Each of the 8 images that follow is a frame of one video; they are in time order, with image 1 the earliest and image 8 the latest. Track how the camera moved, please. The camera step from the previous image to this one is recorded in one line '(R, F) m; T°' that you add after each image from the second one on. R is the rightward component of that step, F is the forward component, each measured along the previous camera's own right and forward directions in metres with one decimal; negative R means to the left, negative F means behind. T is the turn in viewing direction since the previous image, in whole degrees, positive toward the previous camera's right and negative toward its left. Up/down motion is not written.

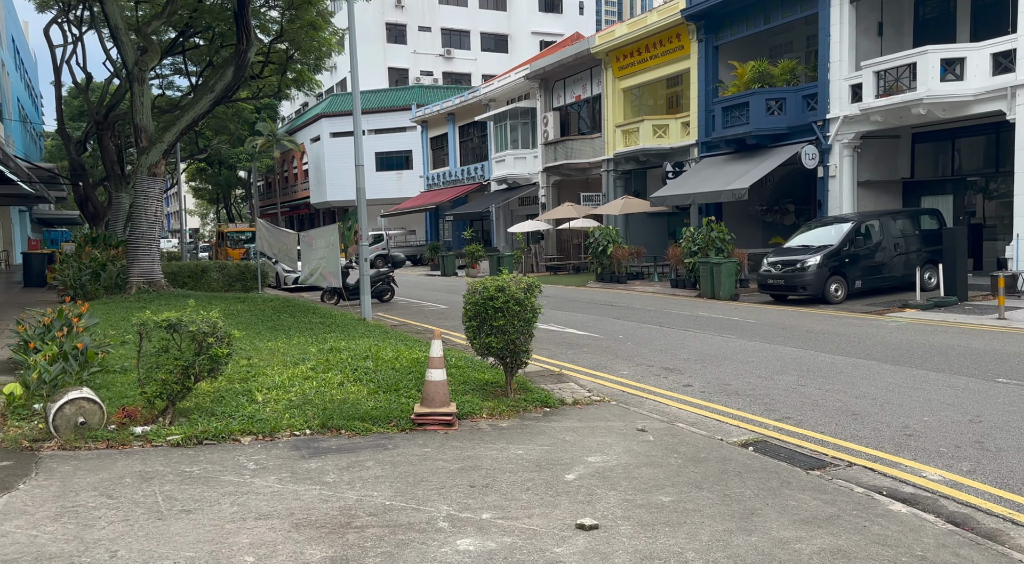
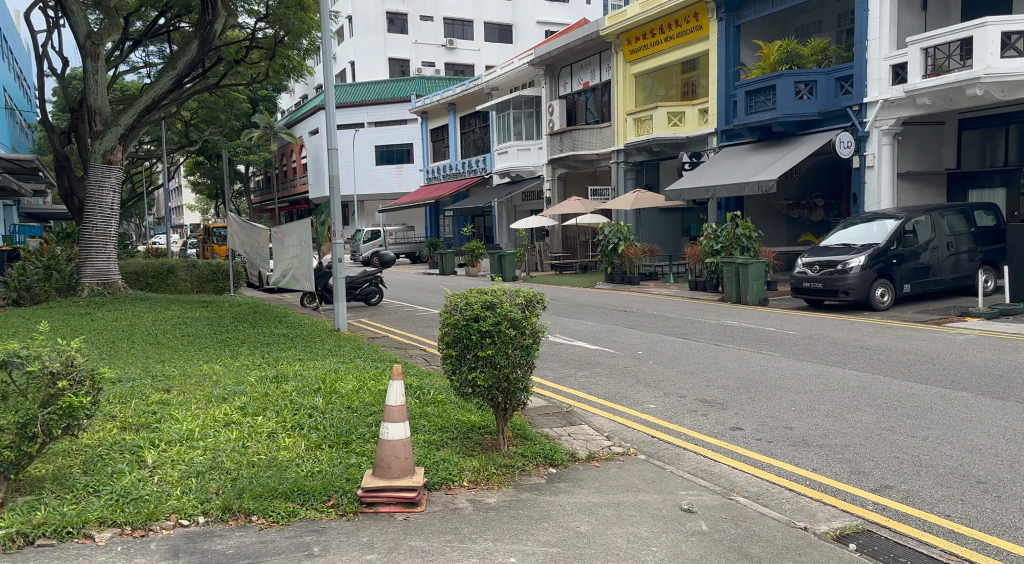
(+0.1, +2.1) m; 0°
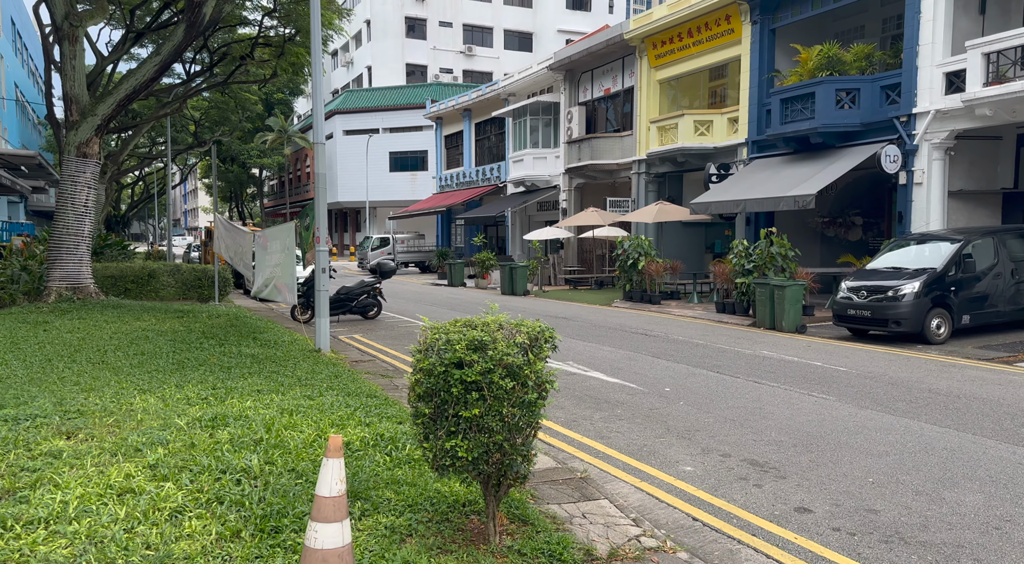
(+0.1, +1.6) m; -1°
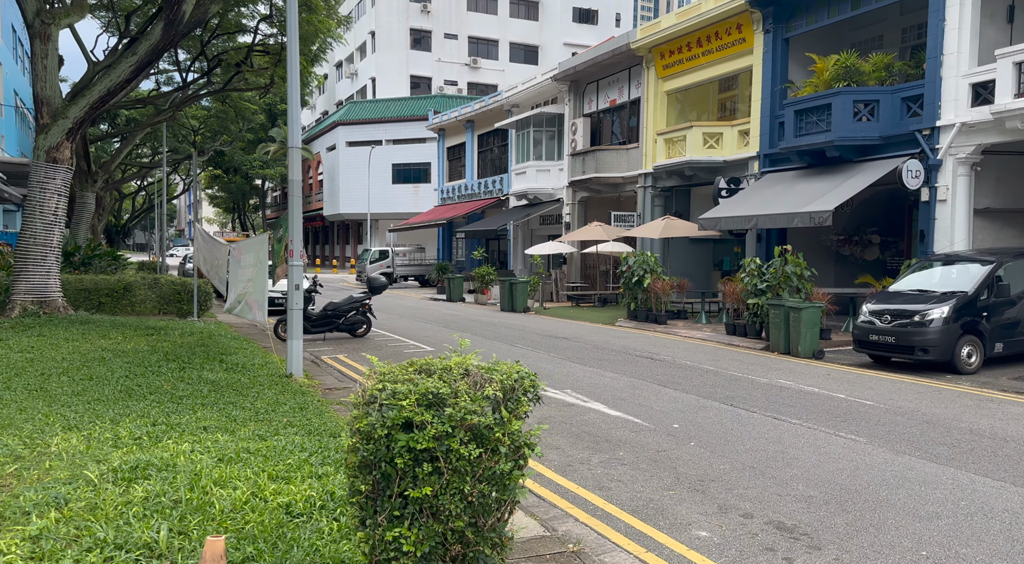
(+0.1, +1.0) m; 0°
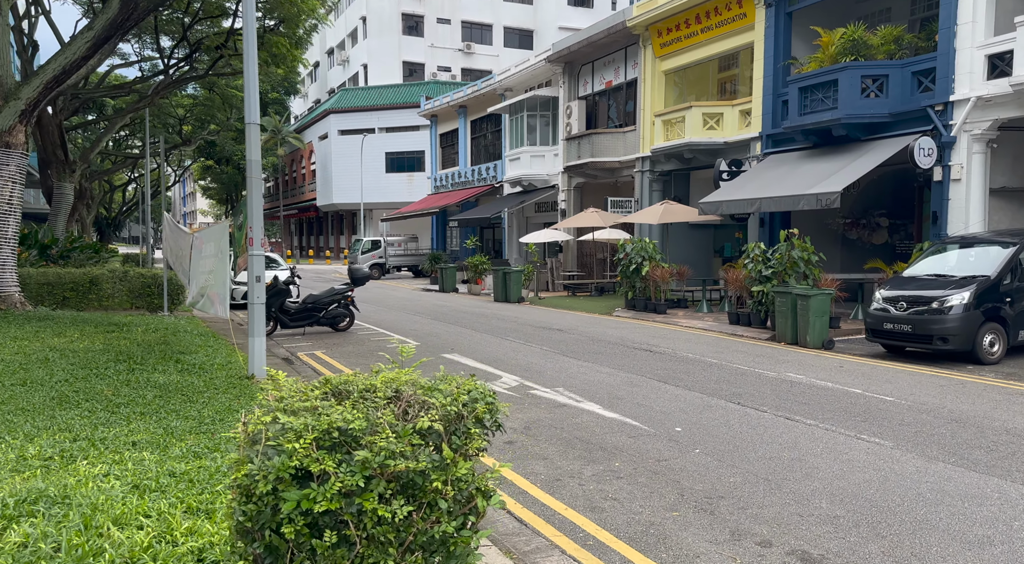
(+0.1, +0.9) m; 0°
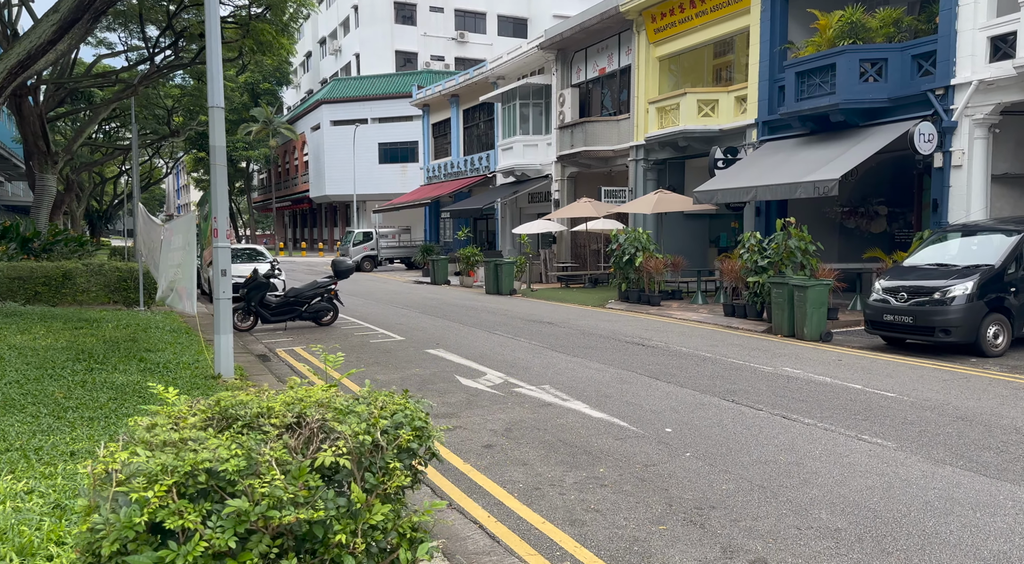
(+0.2, +0.5) m; 0°
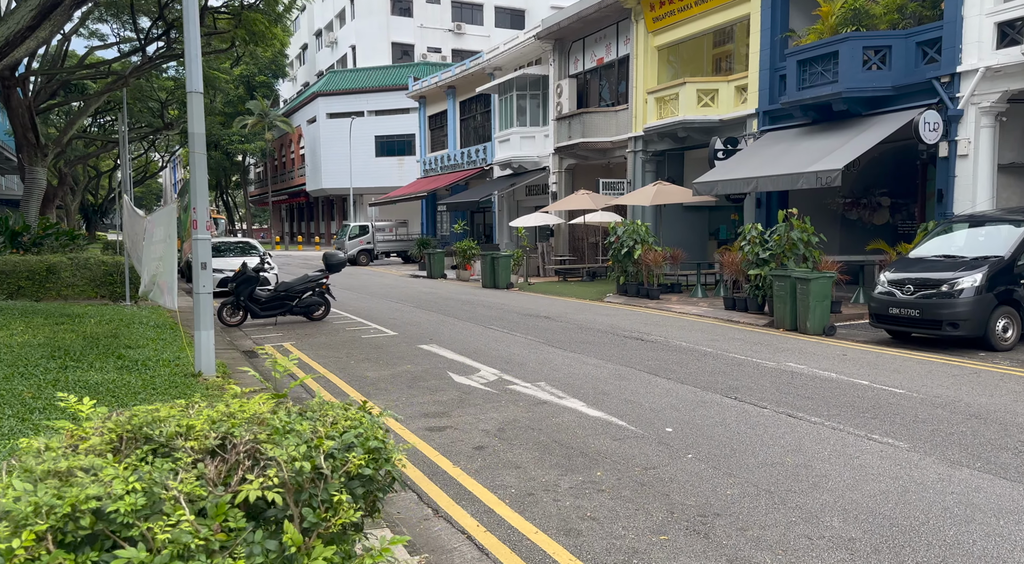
(0.0, +0.3) m; 0°
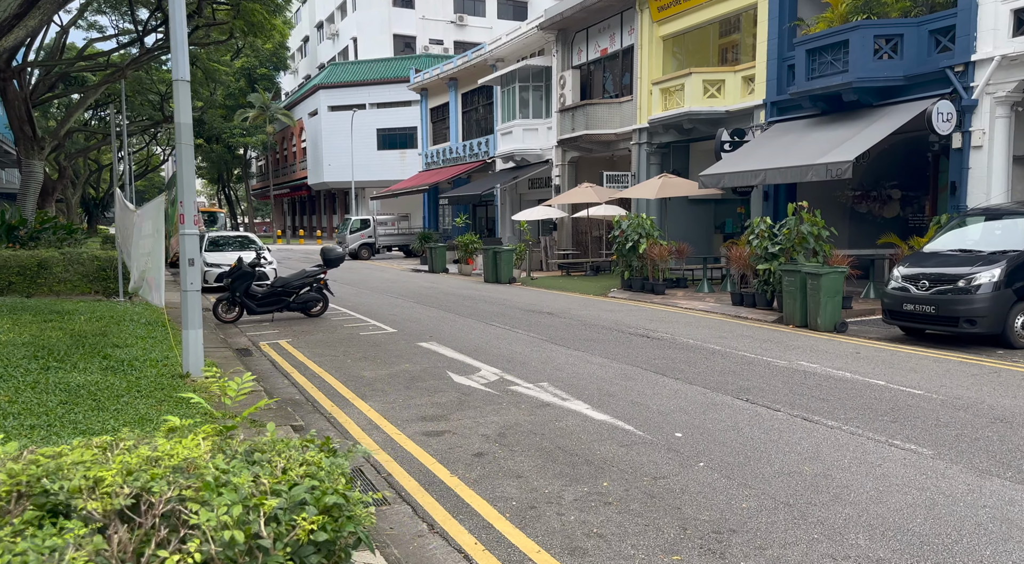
(0.0, +0.3) m; 0°
